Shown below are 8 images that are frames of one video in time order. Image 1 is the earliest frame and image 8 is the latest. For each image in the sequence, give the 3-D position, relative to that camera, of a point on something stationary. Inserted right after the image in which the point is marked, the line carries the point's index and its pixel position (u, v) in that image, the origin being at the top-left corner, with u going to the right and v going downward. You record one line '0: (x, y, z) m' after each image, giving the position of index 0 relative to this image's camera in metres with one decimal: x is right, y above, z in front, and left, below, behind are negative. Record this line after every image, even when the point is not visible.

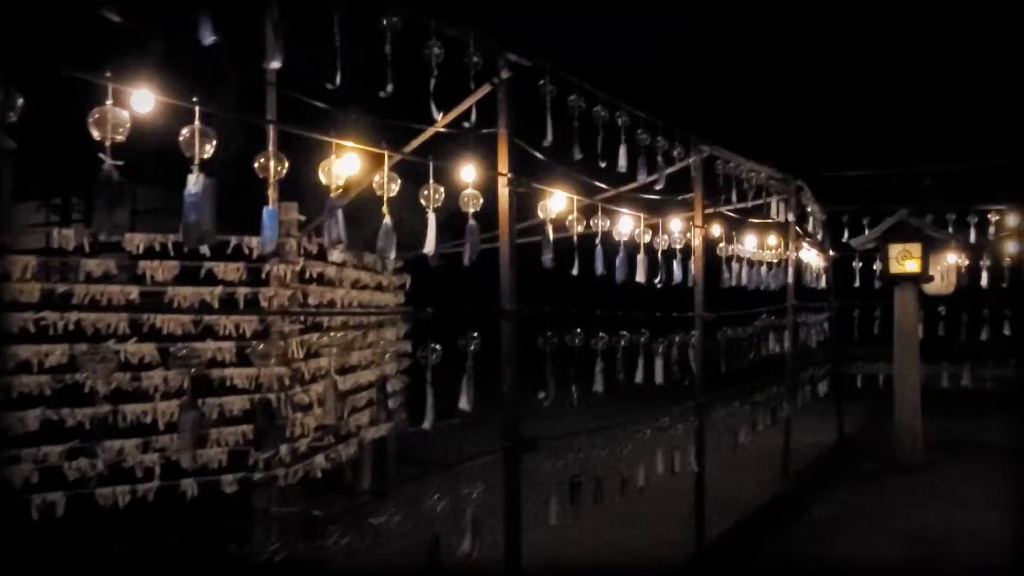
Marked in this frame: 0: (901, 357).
0: (+5.9, -1.0, +11.4) m
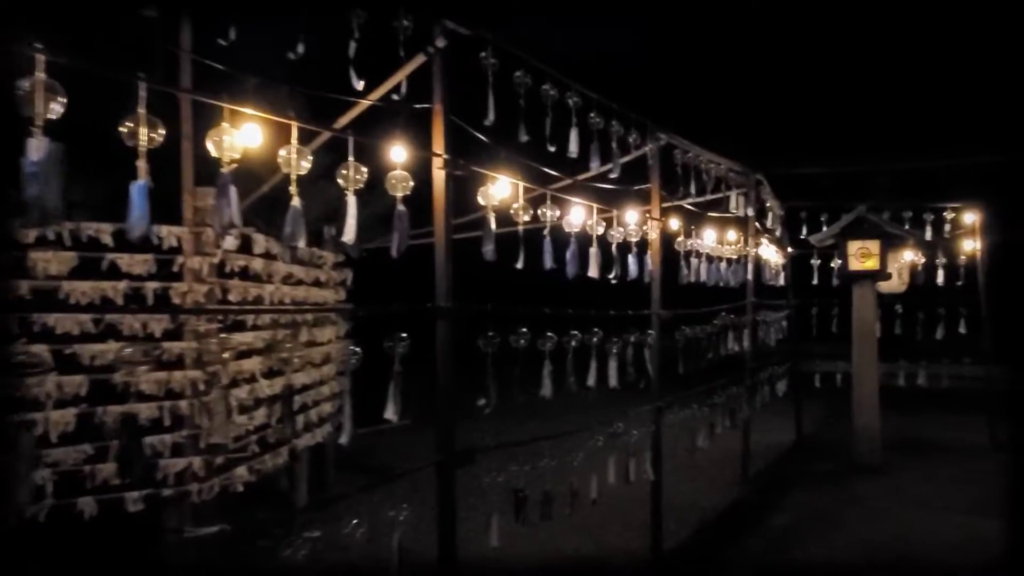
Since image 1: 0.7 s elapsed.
0: (+5.2, -1.0, +11.1) m
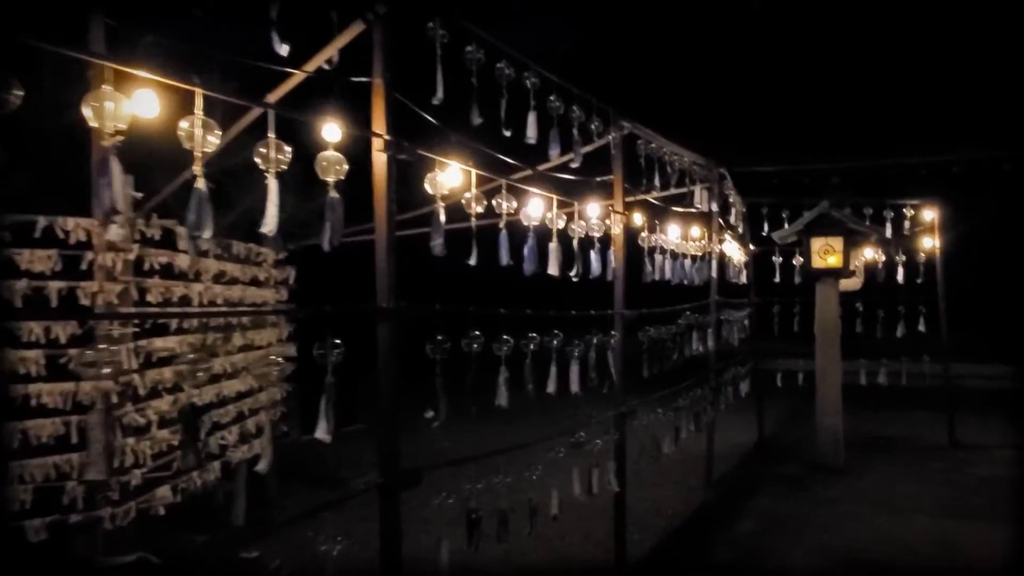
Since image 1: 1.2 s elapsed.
0: (+4.6, -1.0, +10.9) m
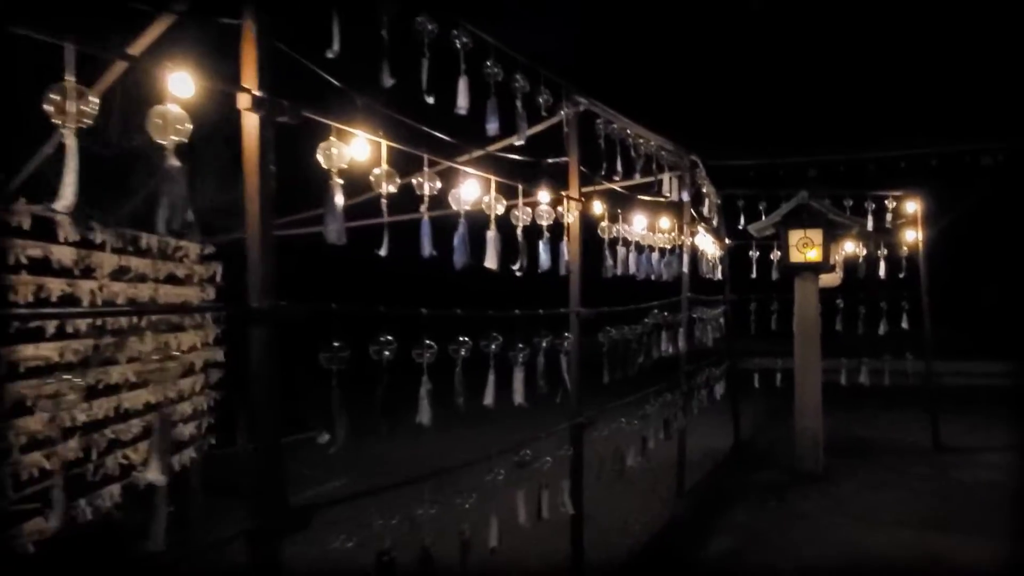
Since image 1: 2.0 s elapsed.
0: (+4.0, -0.9, +10.3) m
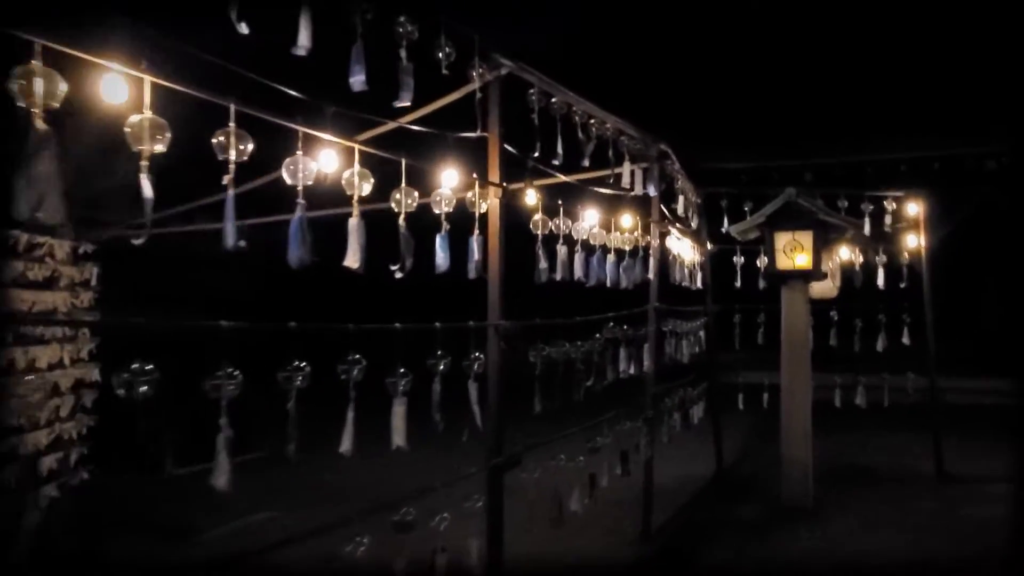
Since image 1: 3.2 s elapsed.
0: (+3.4, -1.0, +9.1) m
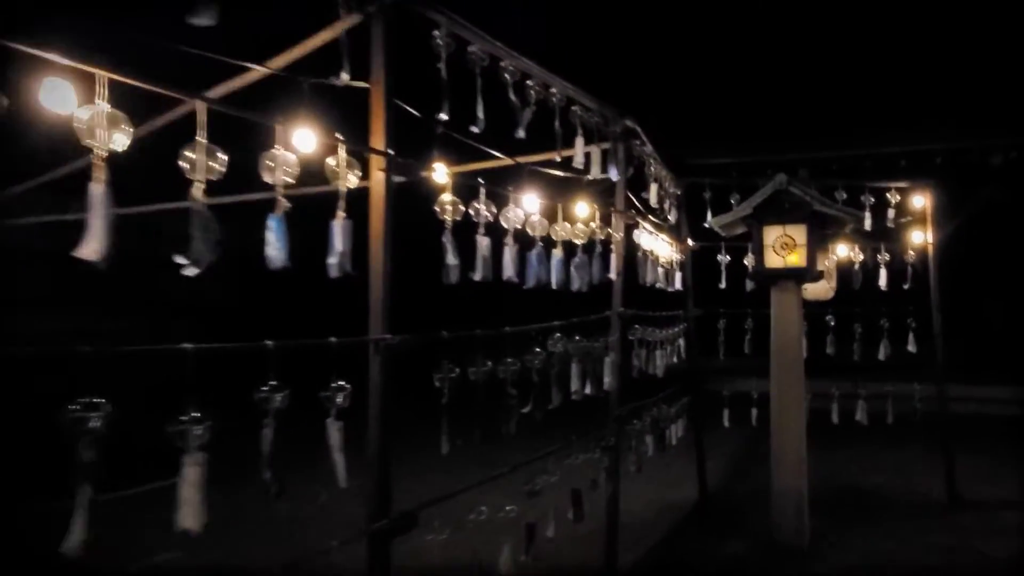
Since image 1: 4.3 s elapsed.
0: (+2.8, -1.1, +7.9) m
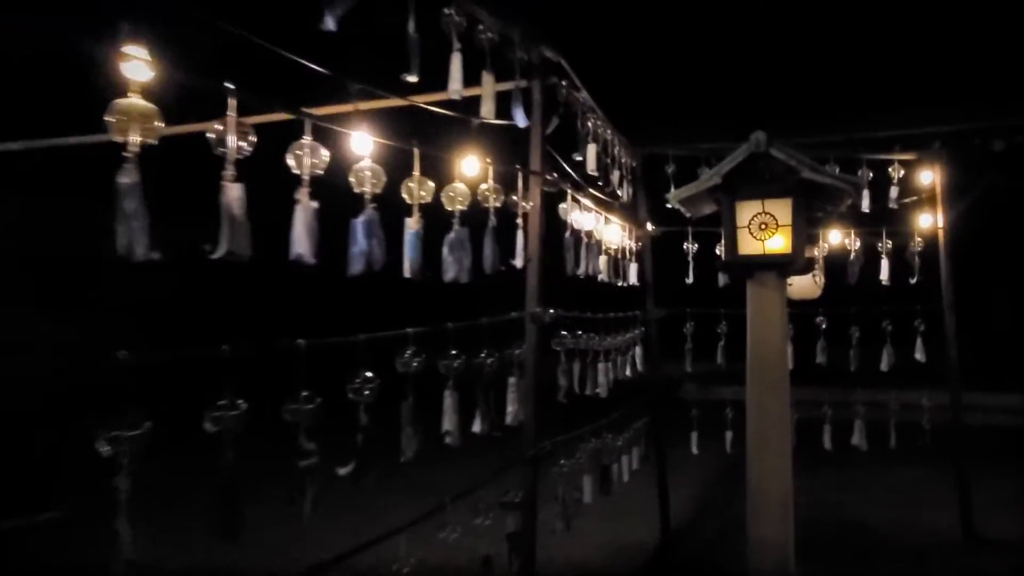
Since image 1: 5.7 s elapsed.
0: (+2.0, -1.0, +6.2) m
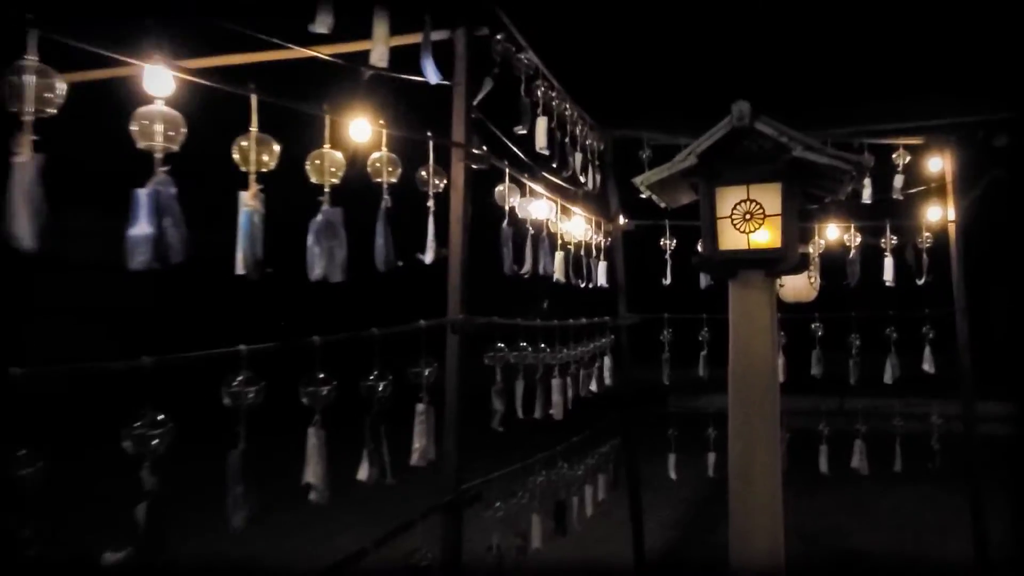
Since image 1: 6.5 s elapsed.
0: (+1.6, -1.0, +5.2) m
